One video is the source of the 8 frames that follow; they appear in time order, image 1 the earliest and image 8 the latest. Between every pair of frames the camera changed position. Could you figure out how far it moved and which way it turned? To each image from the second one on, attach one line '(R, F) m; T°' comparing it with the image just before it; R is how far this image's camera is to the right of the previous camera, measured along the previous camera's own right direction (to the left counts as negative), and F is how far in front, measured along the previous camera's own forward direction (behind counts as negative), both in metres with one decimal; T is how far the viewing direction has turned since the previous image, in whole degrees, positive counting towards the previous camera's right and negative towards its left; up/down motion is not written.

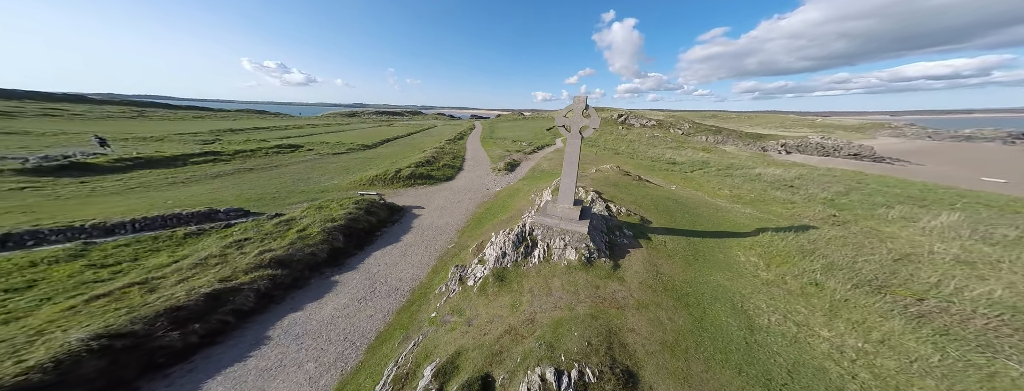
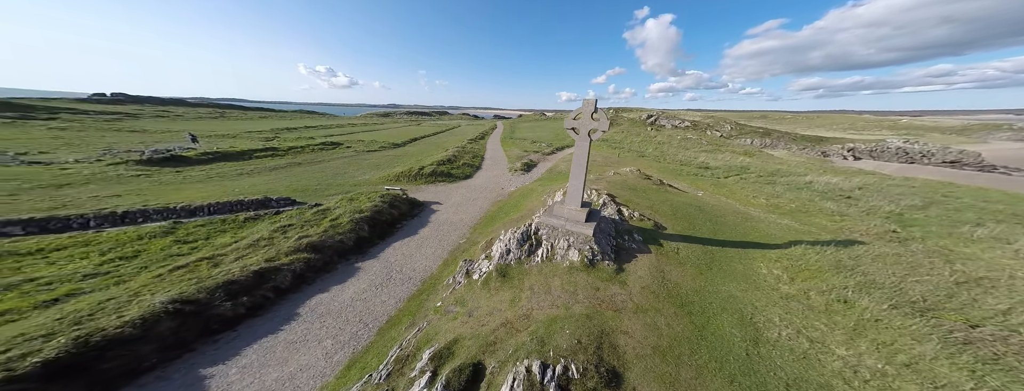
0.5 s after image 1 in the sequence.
(+0.6, -0.3) m; -5°
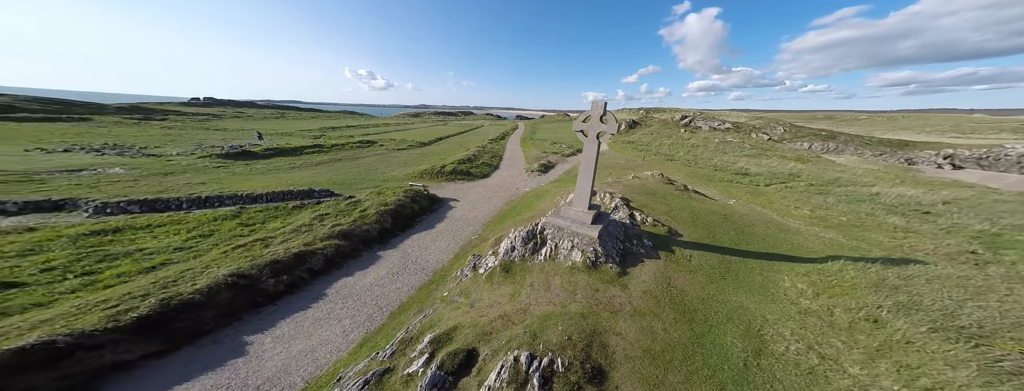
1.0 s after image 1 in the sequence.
(+0.6, -0.3) m; -5°
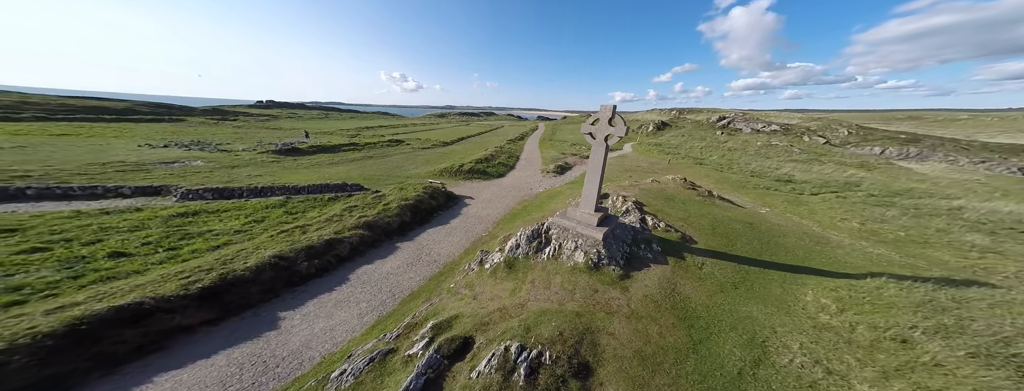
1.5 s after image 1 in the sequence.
(+0.6, -0.3) m; -5°
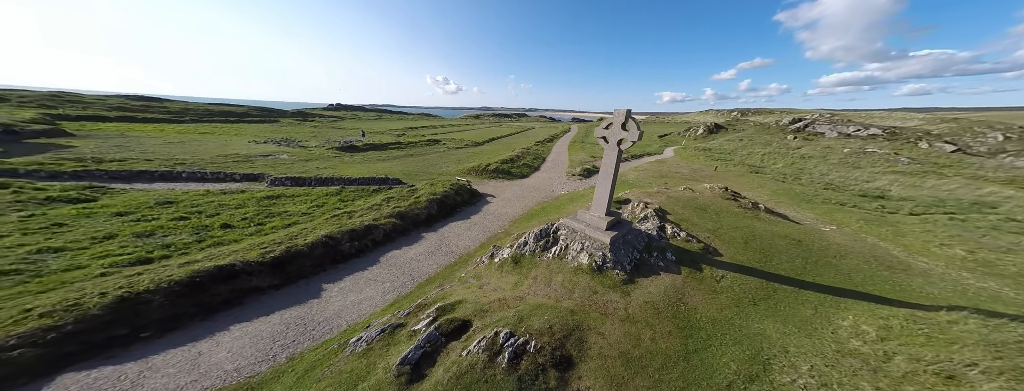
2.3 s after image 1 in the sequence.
(+1.0, -0.5) m; -8°
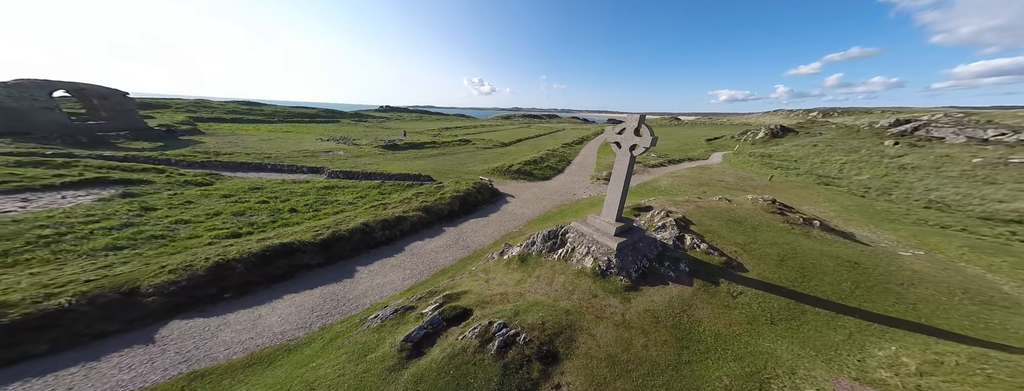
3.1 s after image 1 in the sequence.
(+1.0, -0.4) m; -8°
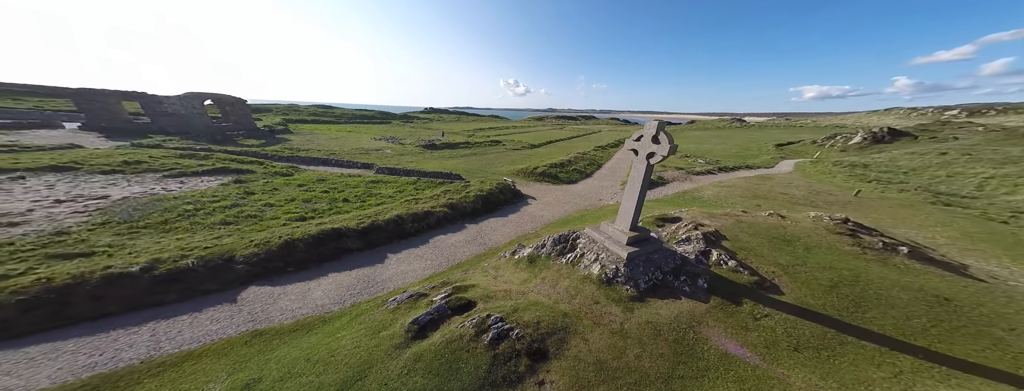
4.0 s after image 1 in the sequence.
(+1.1, -0.3) m; -9°
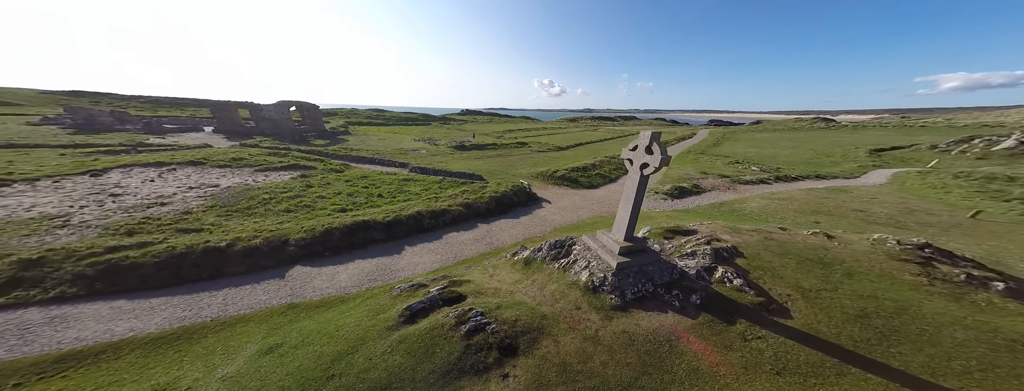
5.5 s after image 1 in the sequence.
(+1.7, -0.4) m; -9°
